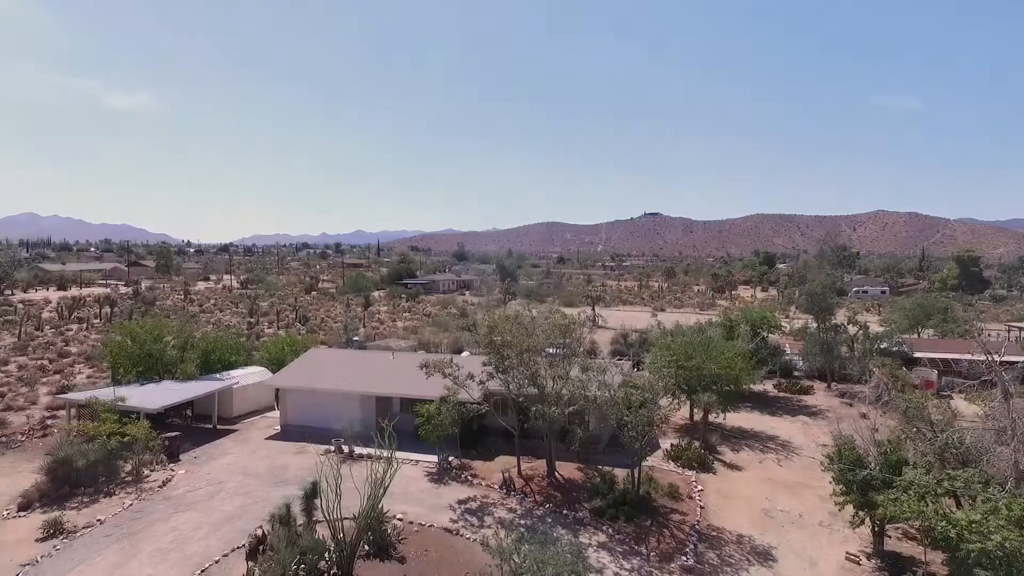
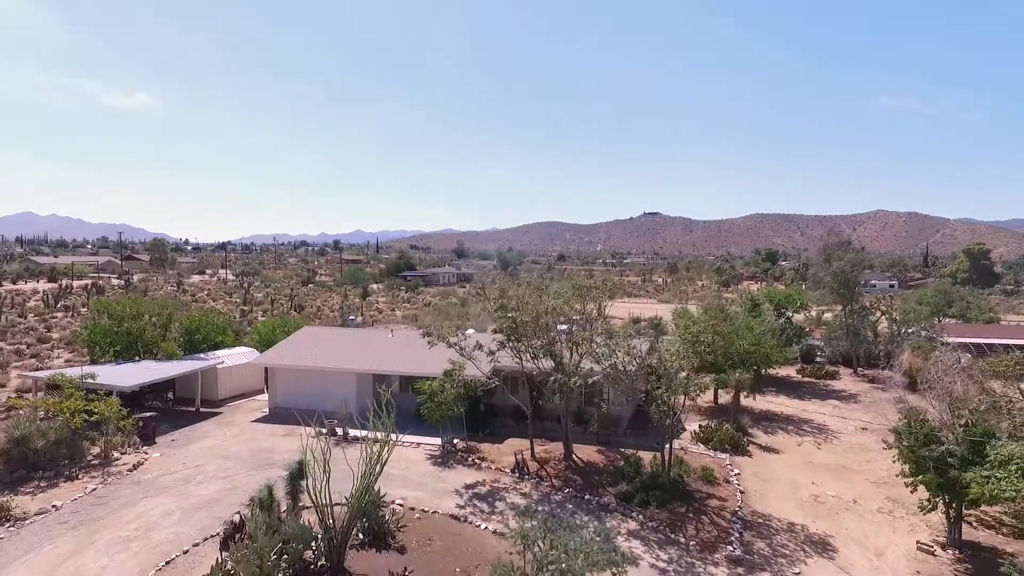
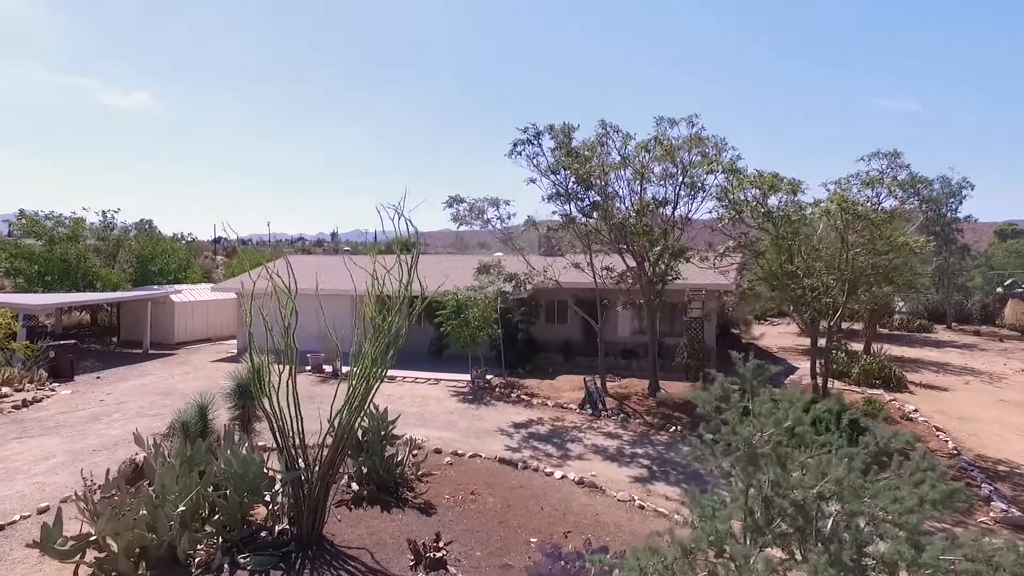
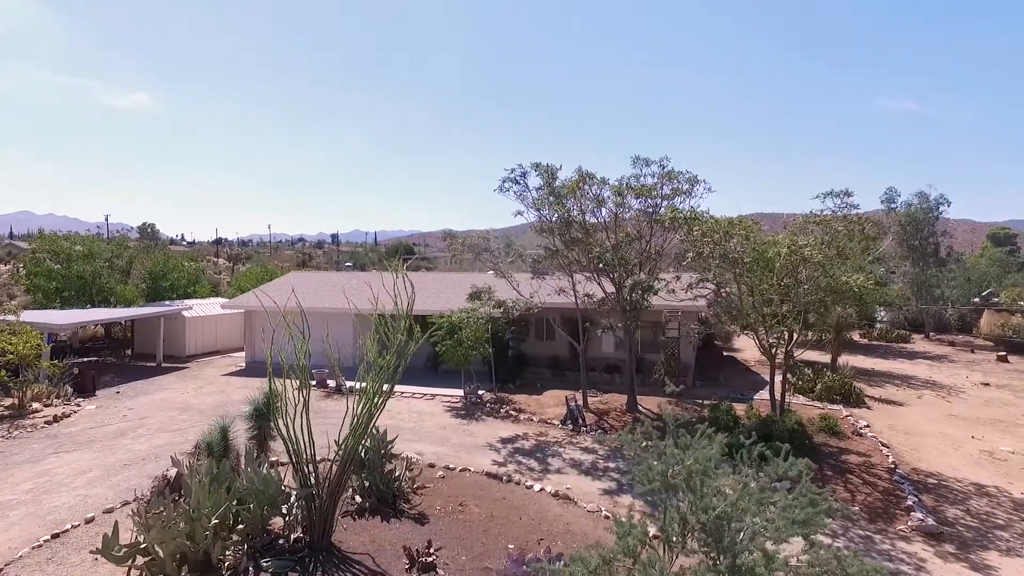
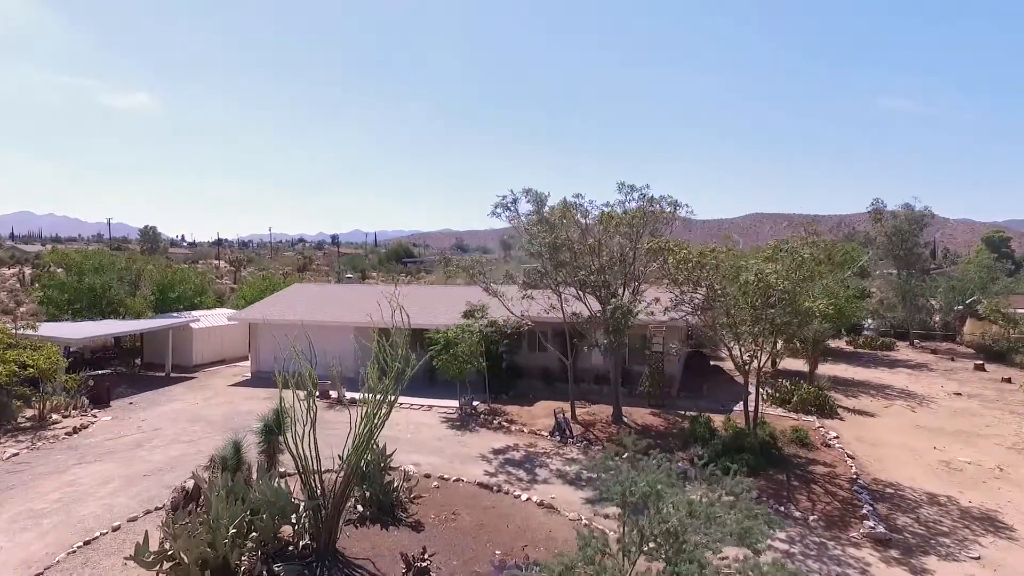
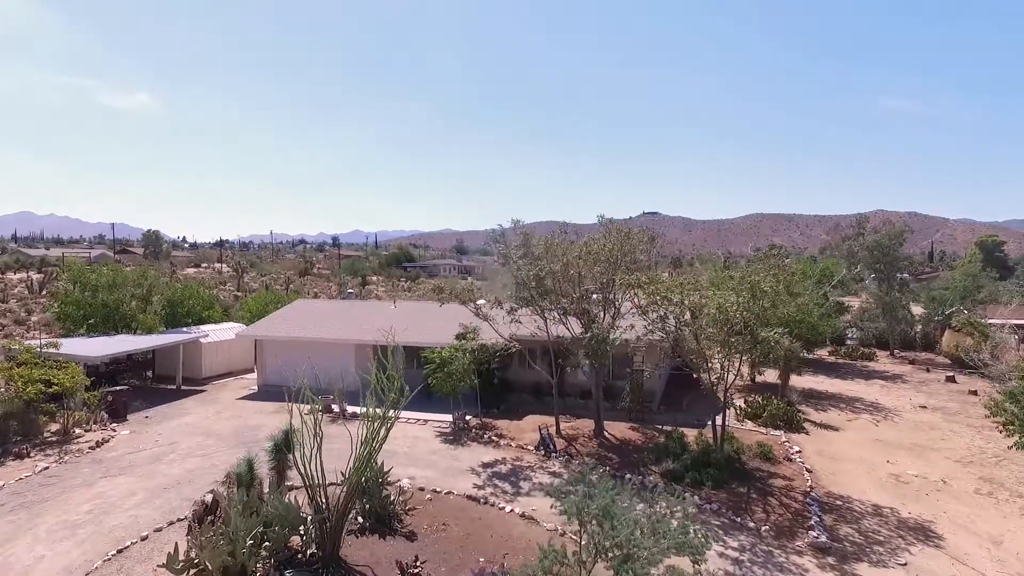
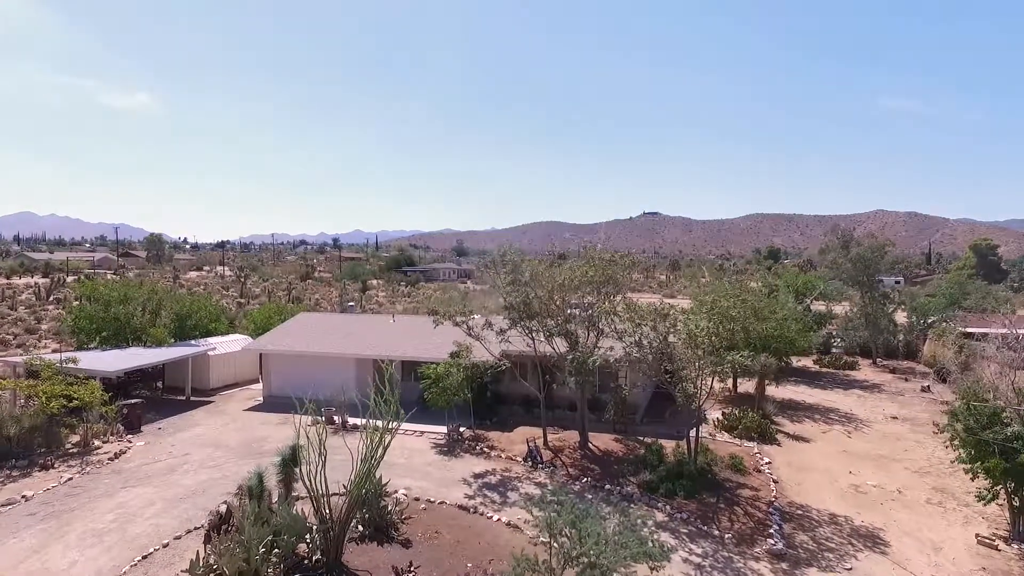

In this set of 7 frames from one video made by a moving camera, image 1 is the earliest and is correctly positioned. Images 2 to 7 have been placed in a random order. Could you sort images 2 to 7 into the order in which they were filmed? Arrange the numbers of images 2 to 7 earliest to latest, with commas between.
2, 7, 6, 5, 4, 3
